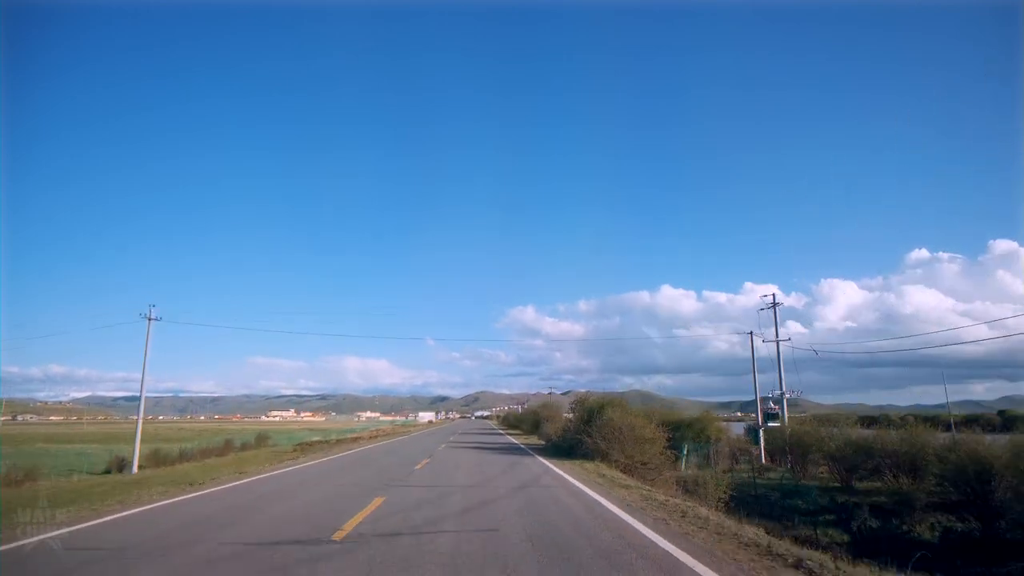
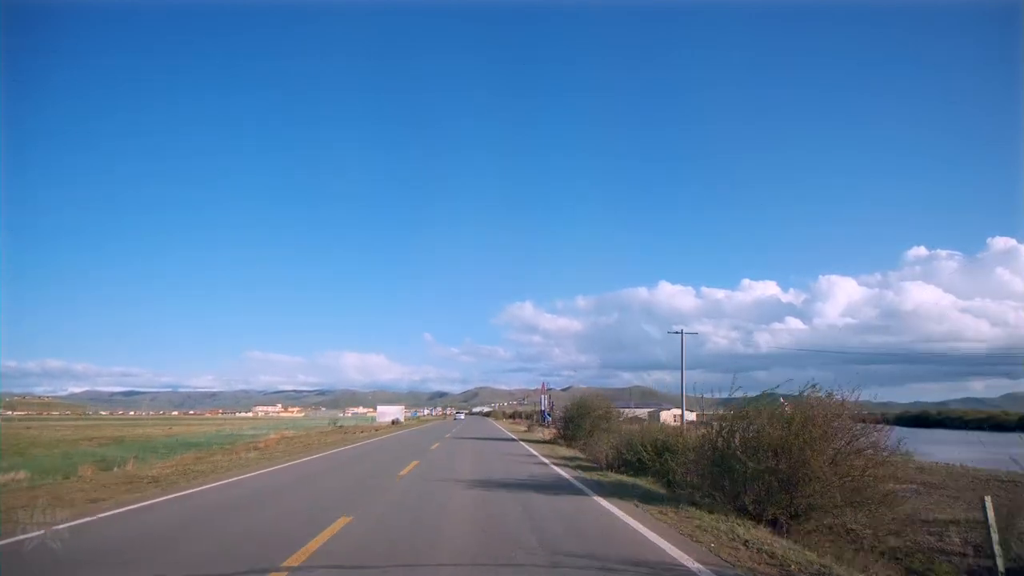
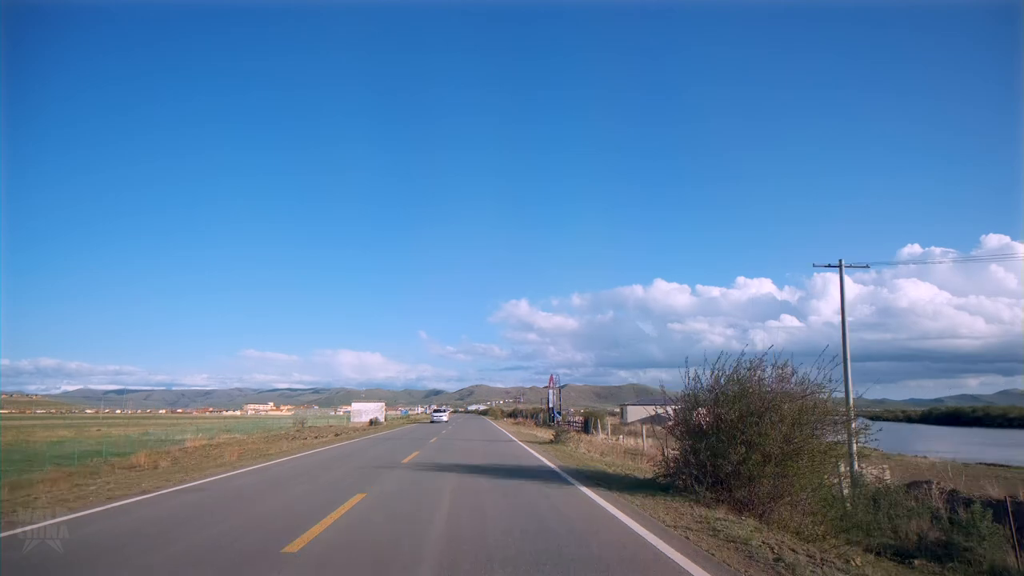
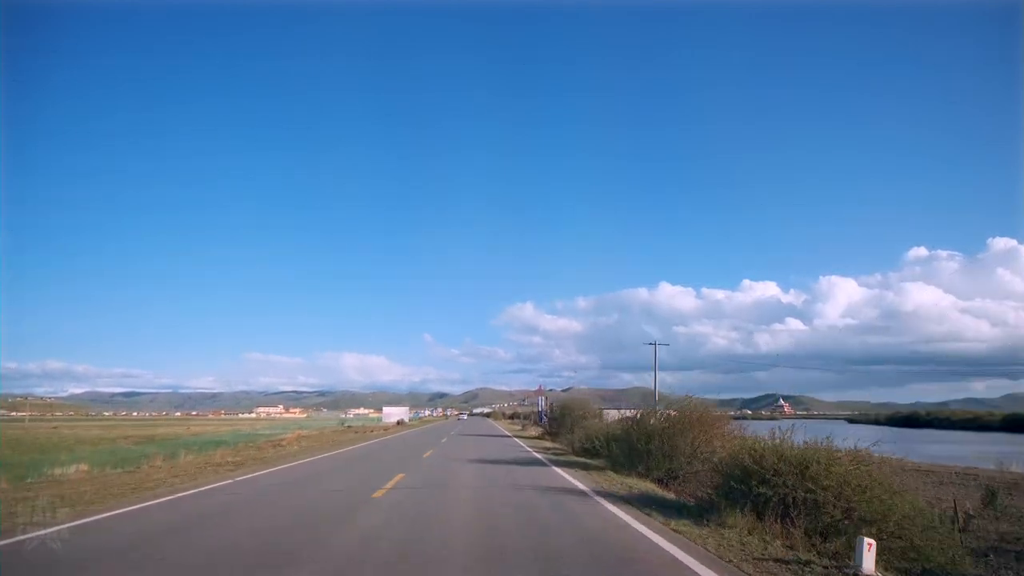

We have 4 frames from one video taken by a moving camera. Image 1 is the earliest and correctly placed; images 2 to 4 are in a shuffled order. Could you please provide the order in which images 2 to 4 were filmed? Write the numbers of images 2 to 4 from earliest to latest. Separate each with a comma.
4, 2, 3
